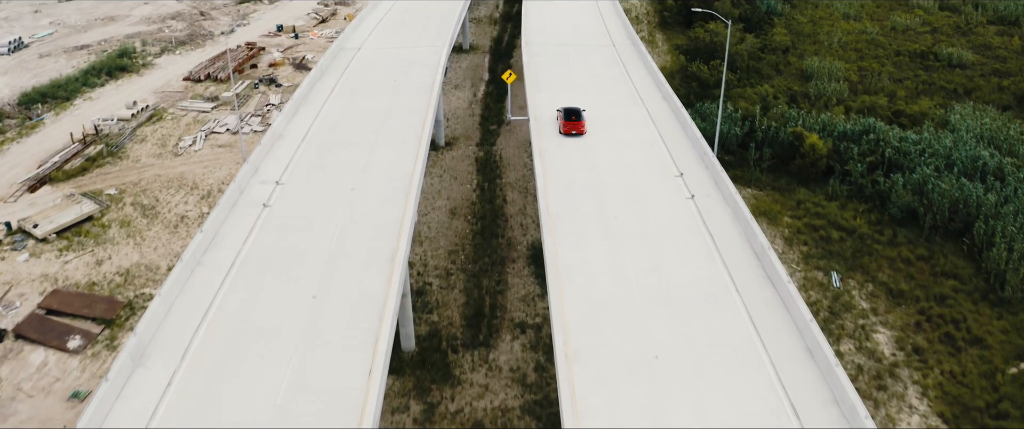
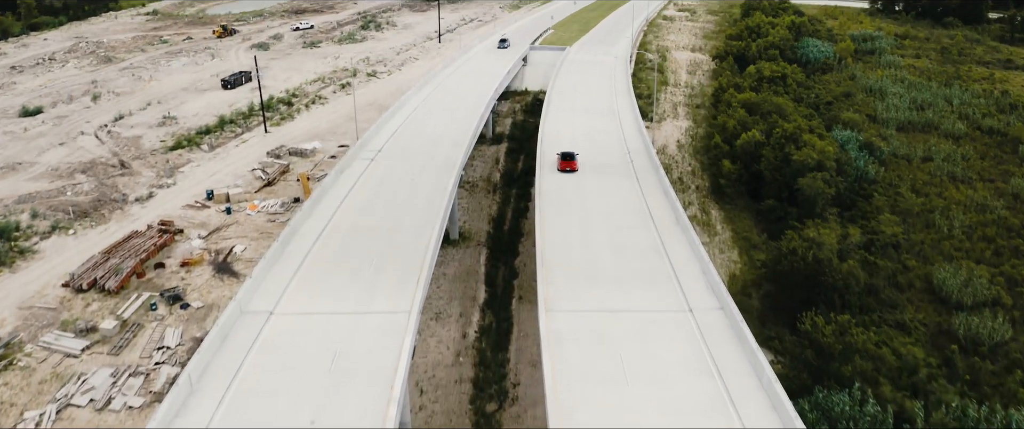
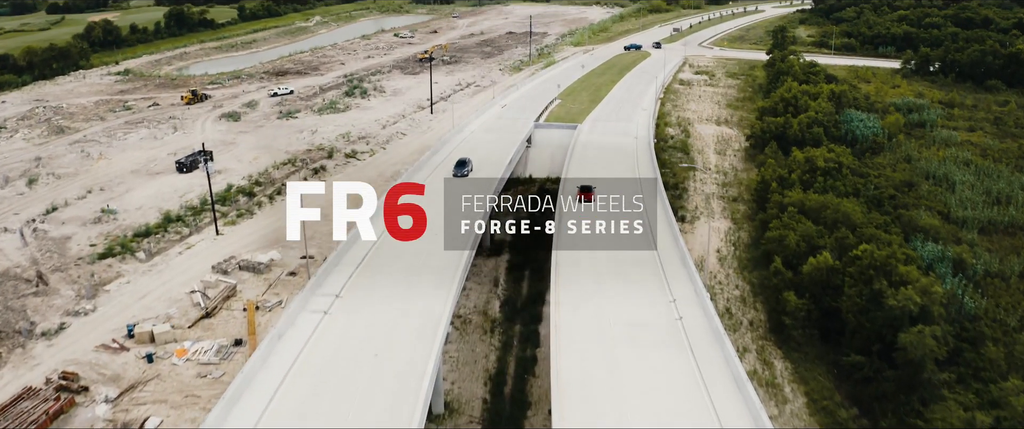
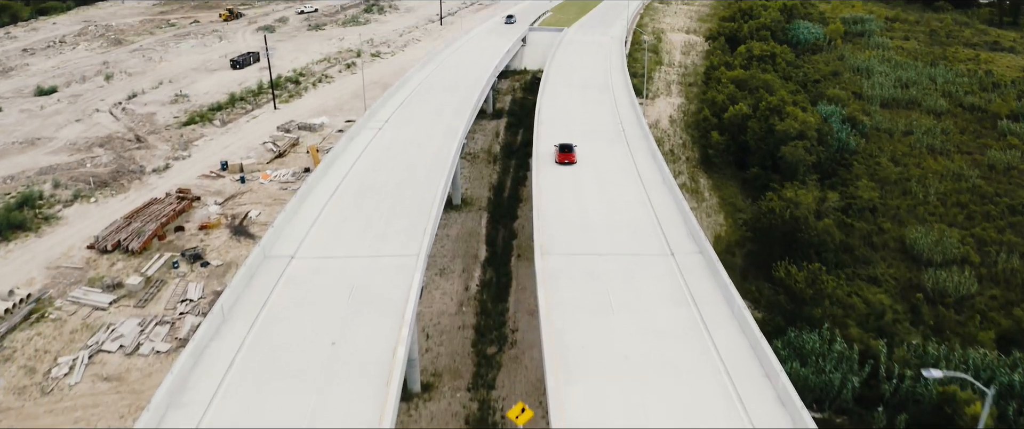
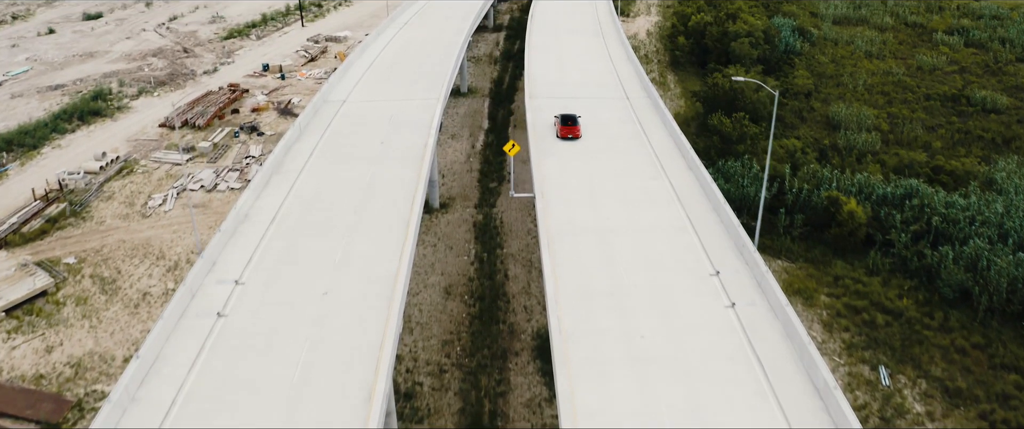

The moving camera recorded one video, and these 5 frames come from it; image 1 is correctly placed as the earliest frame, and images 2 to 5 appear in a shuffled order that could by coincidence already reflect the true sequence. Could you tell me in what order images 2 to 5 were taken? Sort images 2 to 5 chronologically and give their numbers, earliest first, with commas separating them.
5, 4, 2, 3
